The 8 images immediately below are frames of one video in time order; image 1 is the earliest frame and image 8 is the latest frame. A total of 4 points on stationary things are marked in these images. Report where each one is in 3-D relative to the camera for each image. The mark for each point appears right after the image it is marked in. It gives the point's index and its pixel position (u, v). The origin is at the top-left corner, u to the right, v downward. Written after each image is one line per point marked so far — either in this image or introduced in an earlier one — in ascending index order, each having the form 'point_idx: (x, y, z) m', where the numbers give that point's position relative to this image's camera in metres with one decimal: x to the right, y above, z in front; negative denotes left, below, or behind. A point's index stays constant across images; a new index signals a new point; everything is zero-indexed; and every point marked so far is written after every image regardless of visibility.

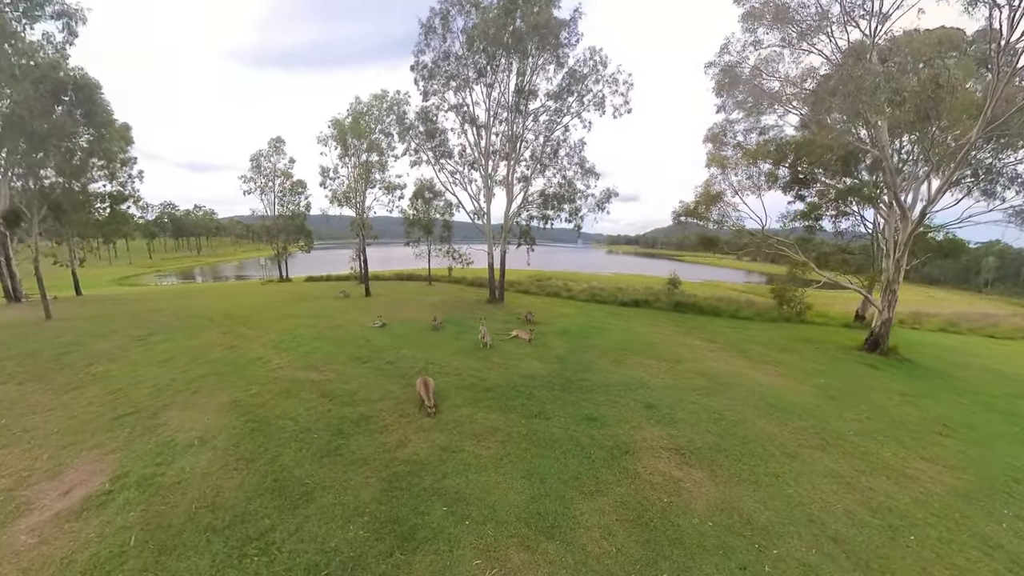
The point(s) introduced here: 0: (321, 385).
0: (-4.2, -2.2, +8.7) m
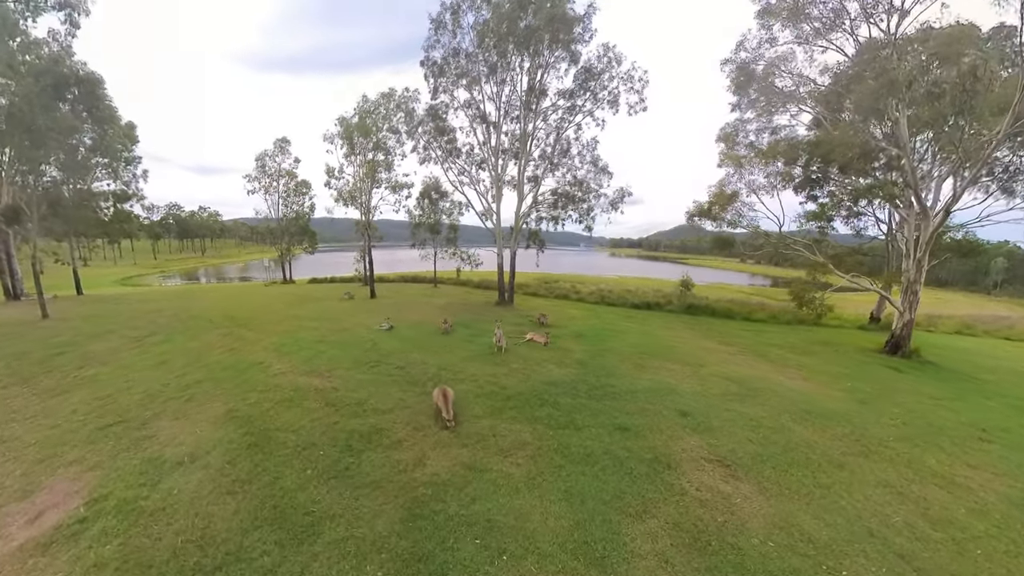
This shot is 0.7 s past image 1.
0: (-3.8, -2.2, +8.0) m
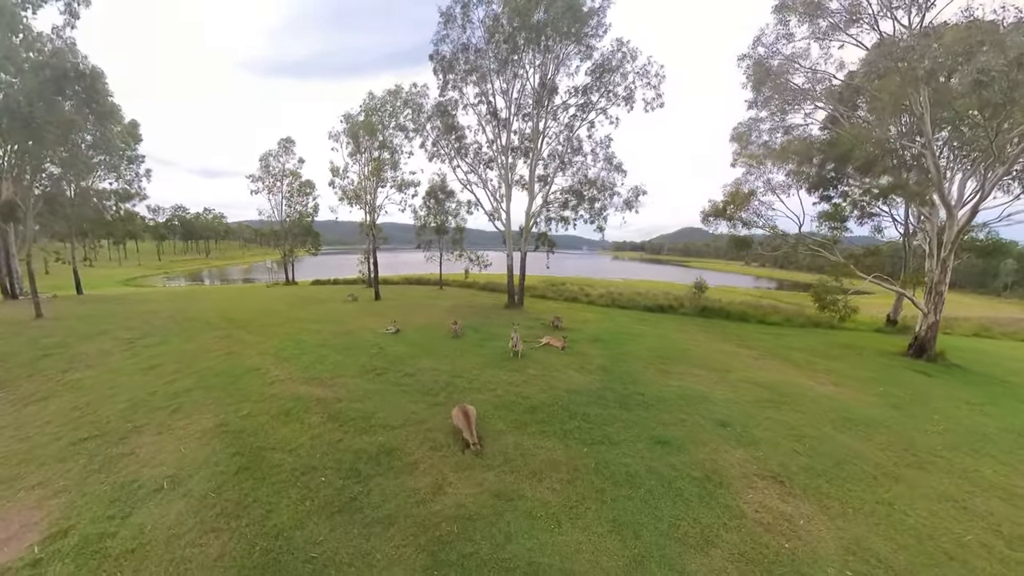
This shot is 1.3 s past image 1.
0: (-3.3, -2.1, +7.1) m
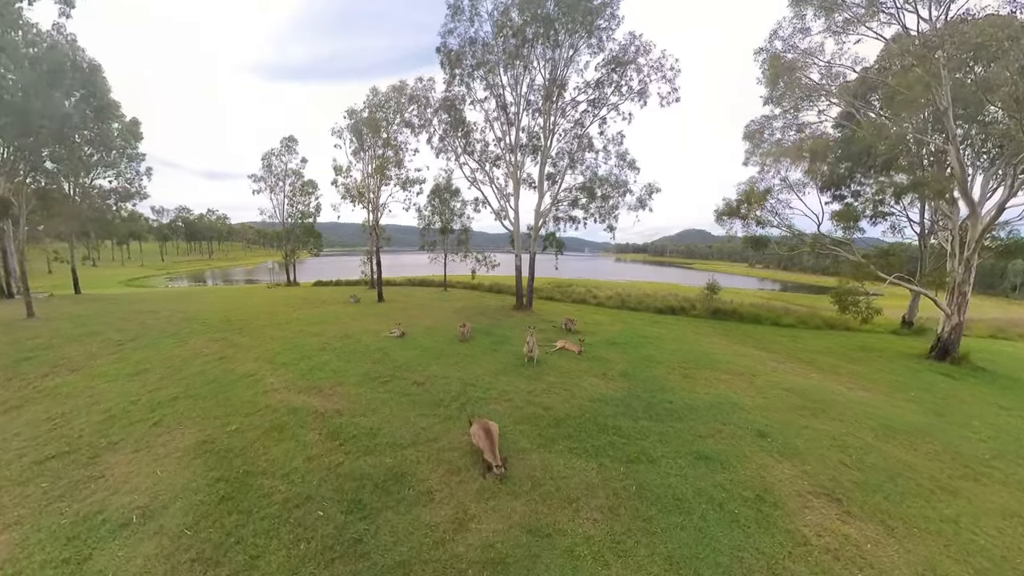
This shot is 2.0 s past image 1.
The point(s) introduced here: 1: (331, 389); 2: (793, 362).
0: (-3.0, -2.1, +6.4) m
1: (-3.5, -1.9, +7.5) m
2: (+12.7, -3.3, +17.8) m
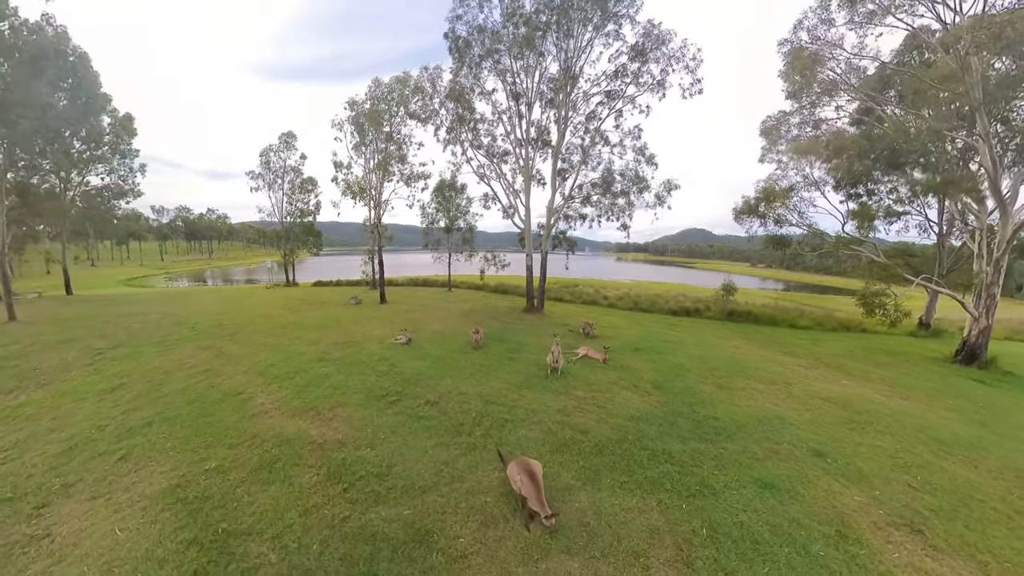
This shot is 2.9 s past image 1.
0: (-2.5, -2.2, +5.4) m
1: (-3.0, -2.0, +6.5) m
2: (+13.2, -3.4, +16.8) m
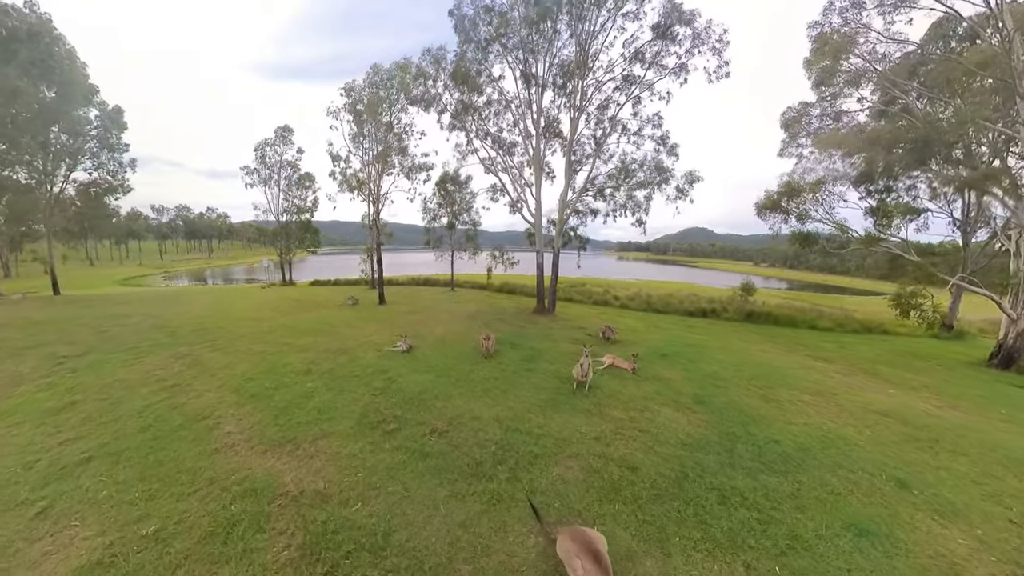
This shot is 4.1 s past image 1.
0: (-2.1, -2.2, +4.0) m
1: (-2.6, -2.0, +5.2) m
2: (+13.6, -3.4, +15.4) m
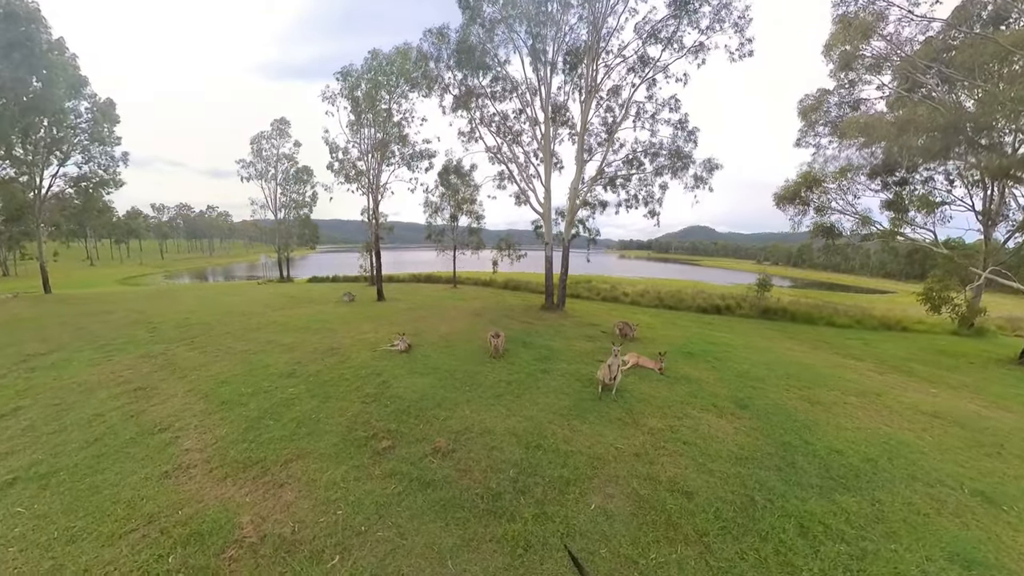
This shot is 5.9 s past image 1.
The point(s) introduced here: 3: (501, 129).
0: (-1.8, -2.0, +3.0) m
1: (-2.3, -1.9, +4.1) m
2: (+13.9, -3.1, +14.3) m
3: (-0.4, +7.4, +18.0) m
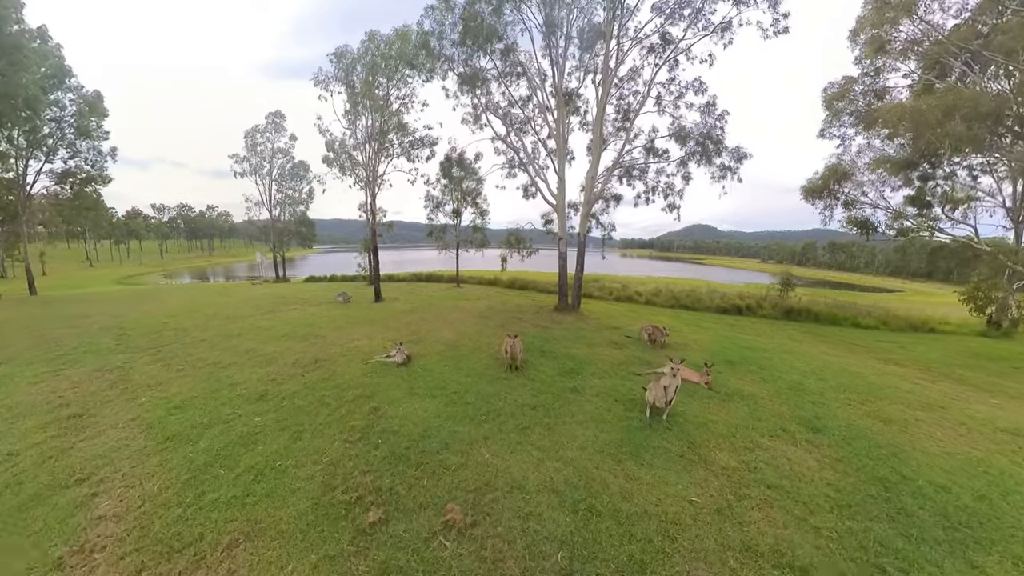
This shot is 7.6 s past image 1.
0: (-1.5, -2.0, +1.7) m
1: (-2.0, -1.9, +2.8) m
2: (+14.3, -3.1, +13.0) m
3: (-0.1, +7.4, +16.7) m
